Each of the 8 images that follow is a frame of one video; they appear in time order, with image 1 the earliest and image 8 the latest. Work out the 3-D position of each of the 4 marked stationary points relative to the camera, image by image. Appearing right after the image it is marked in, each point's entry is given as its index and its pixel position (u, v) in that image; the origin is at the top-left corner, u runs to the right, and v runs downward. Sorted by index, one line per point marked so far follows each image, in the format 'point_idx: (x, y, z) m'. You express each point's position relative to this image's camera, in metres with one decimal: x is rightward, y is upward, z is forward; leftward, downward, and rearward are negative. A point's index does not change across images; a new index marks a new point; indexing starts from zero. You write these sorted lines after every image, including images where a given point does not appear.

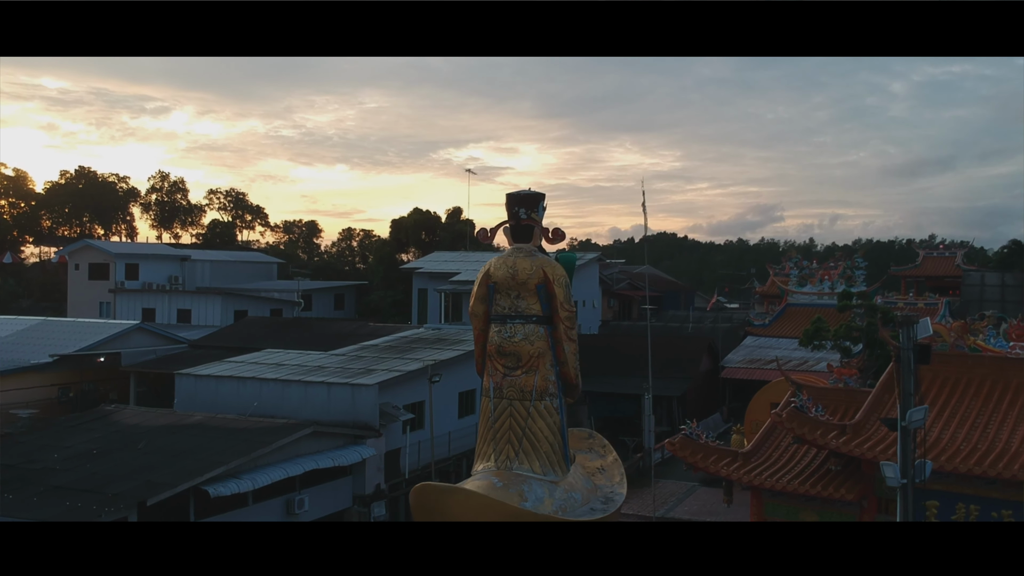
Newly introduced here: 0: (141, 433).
0: (-3.5, -1.4, +9.4) m
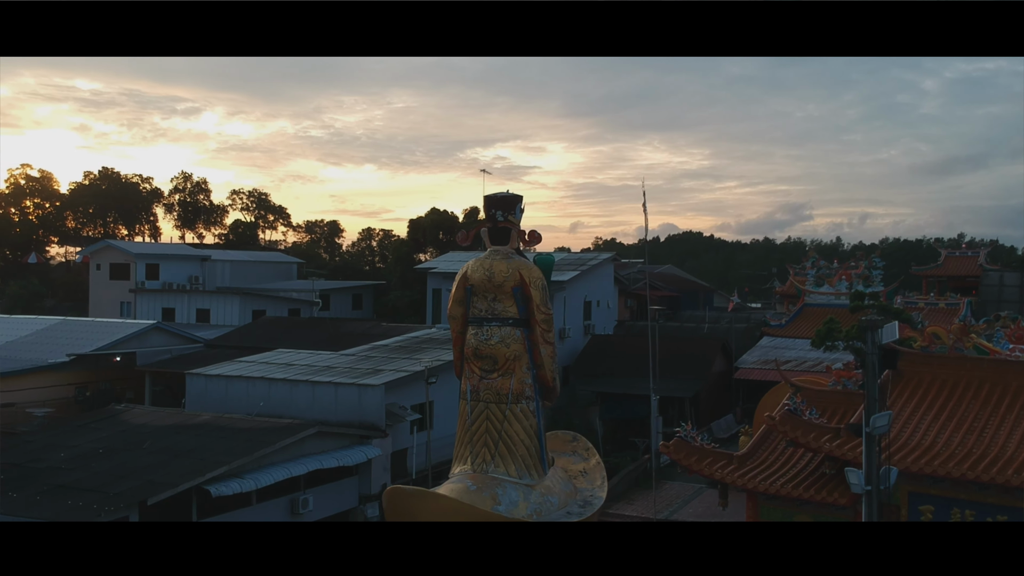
0: (-3.5, -1.4, +9.5) m
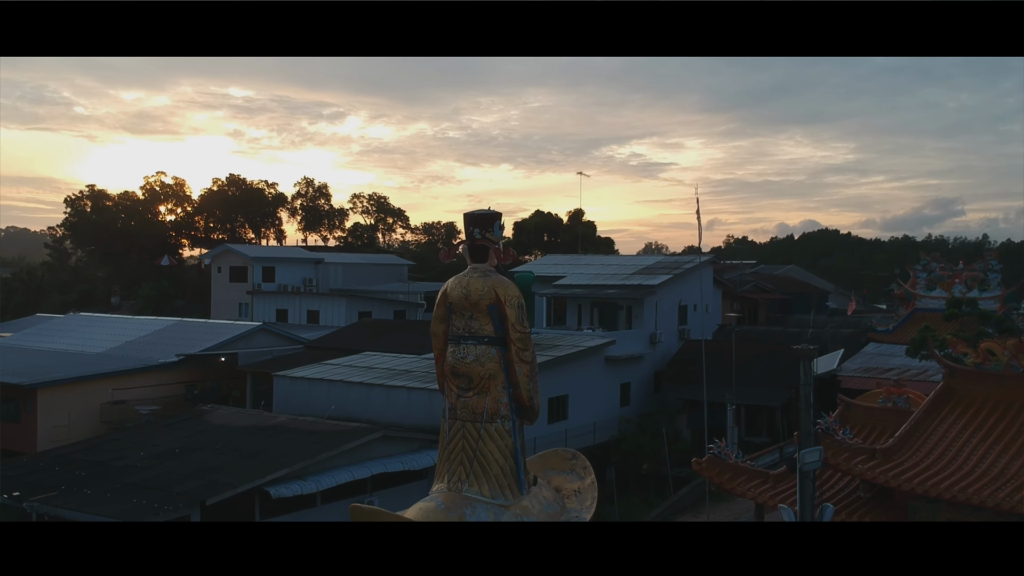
0: (-2.8, -1.4, +9.9) m
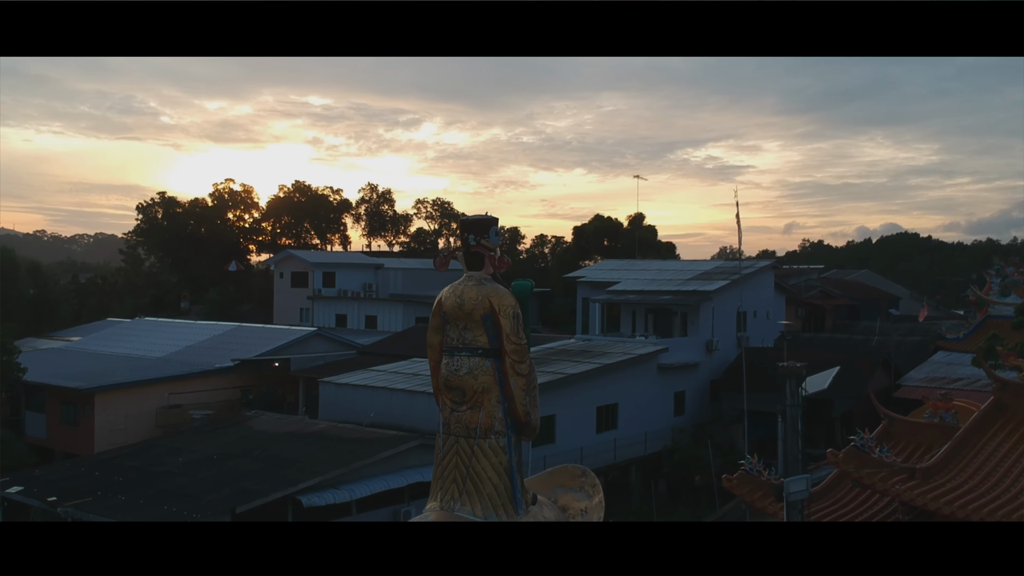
0: (-2.4, -1.5, +9.9) m
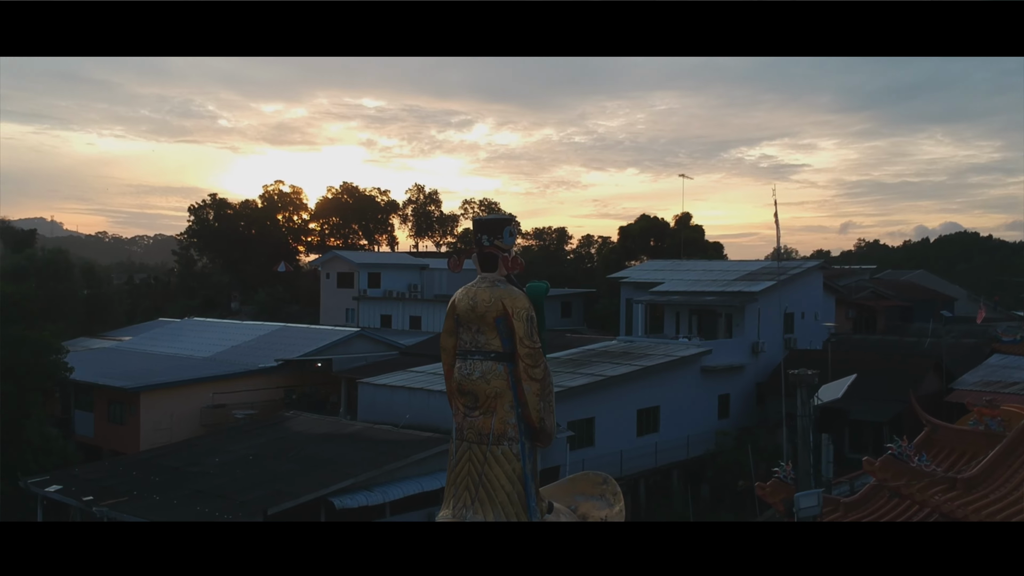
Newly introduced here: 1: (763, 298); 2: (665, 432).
0: (-2.1, -1.5, +9.9) m
1: (+3.7, -0.1, +14.6) m
2: (+1.9, -1.8, +12.6) m
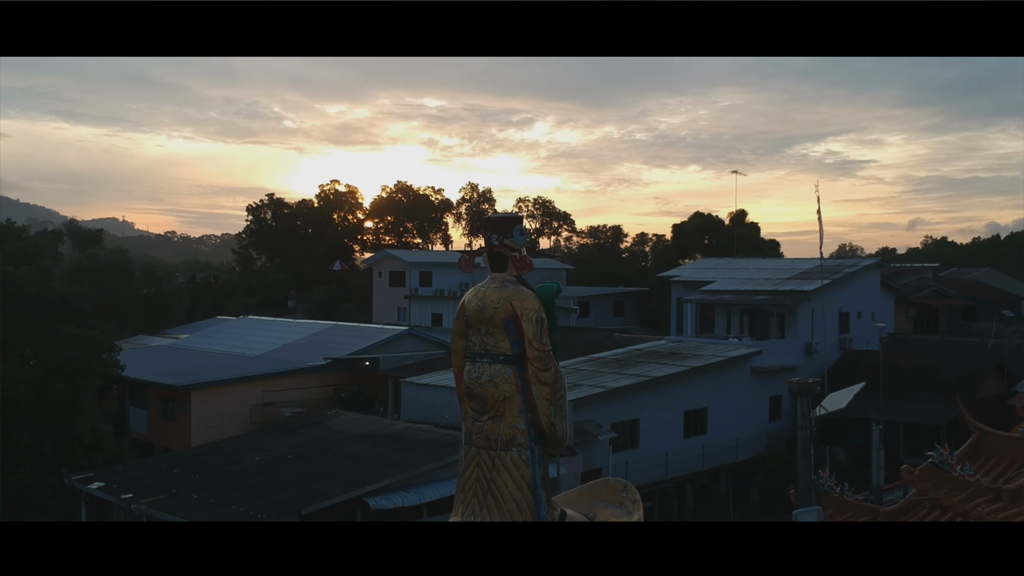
0: (-1.7, -1.5, +9.9) m
1: (+4.3, -0.1, +14.2) m
2: (+2.5, -1.8, +12.4) m
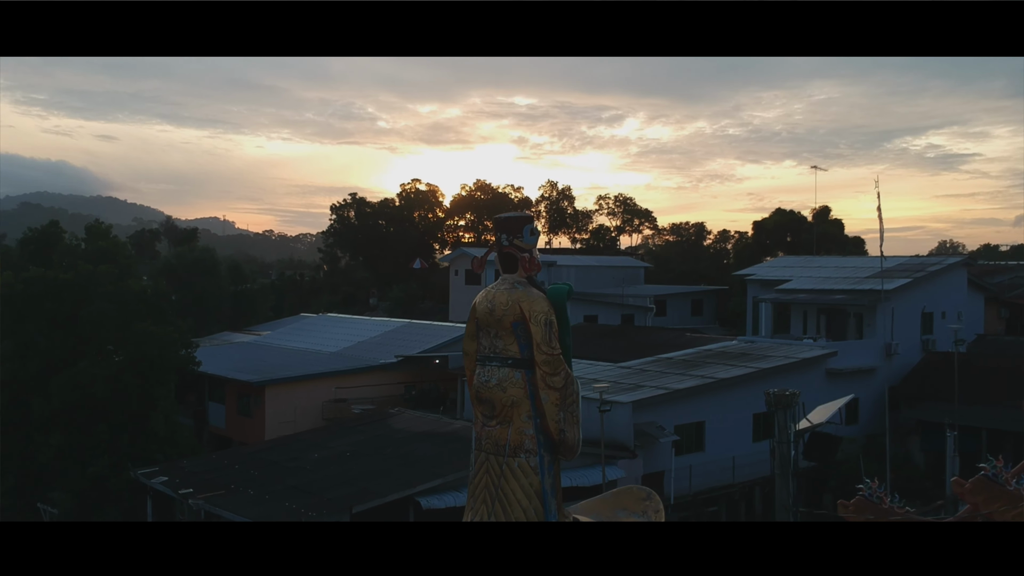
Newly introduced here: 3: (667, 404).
0: (-1.1, -1.5, +9.9) m
1: (+5.3, -0.1, +13.7) m
2: (+3.3, -1.8, +12.0) m
3: (+1.6, -1.2, +10.5) m
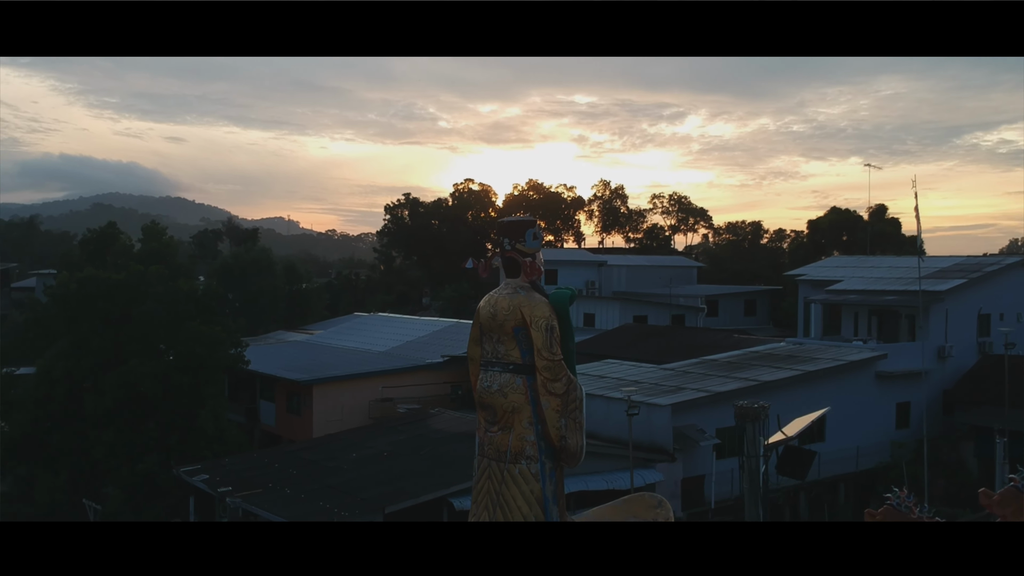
0: (-0.7, -1.5, +9.9) m
1: (+5.9, -0.1, +13.3) m
2: (+3.8, -1.8, +11.8) m
3: (+2.0, -1.2, +10.4) m
